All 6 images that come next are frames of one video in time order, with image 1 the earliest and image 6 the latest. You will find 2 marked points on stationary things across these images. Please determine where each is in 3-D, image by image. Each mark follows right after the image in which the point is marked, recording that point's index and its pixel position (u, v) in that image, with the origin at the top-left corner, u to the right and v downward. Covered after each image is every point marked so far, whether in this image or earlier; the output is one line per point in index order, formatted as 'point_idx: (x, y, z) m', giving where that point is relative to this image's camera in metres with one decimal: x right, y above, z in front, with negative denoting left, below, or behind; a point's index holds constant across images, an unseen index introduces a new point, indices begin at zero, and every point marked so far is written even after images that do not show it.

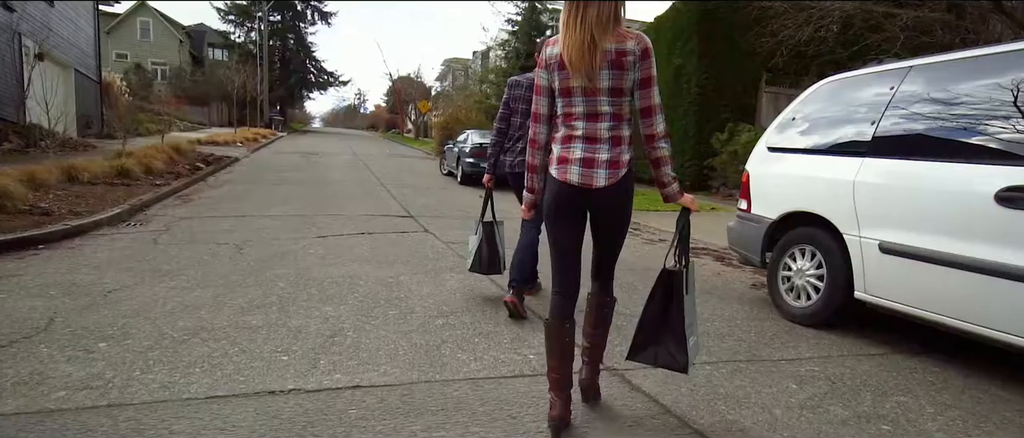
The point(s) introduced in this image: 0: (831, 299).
0: (+2.4, -0.6, +4.4) m
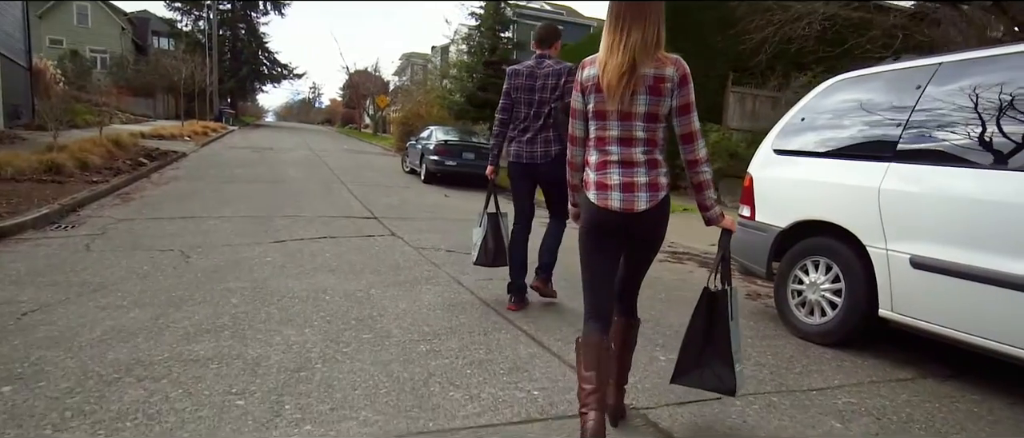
0: (+2.3, -0.7, +4.1) m
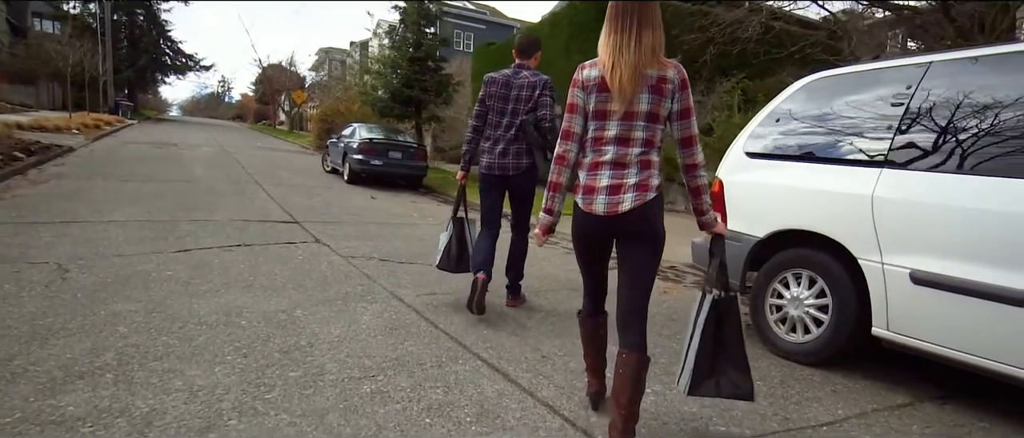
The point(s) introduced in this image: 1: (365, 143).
0: (+2.0, -0.7, +3.7) m
1: (-3.6, +1.9, +14.5) m
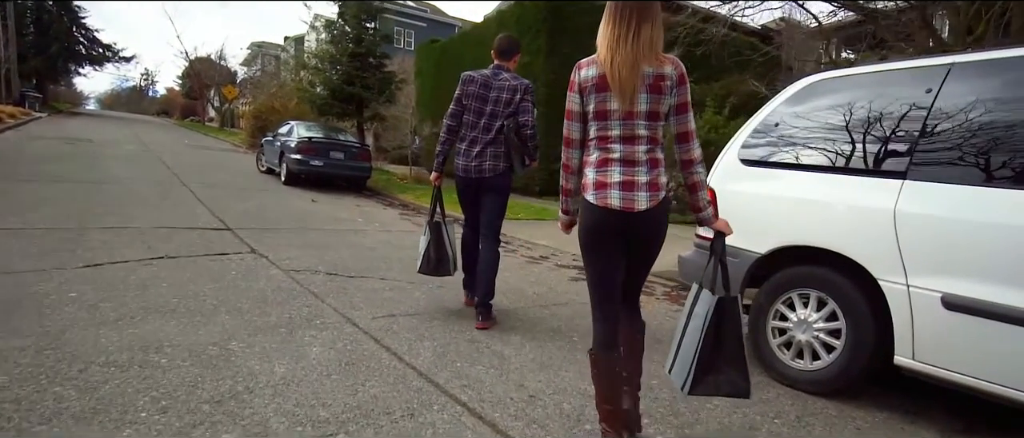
0: (+1.9, -0.8, +3.4) m
1: (-4.7, +1.8, +13.6) m
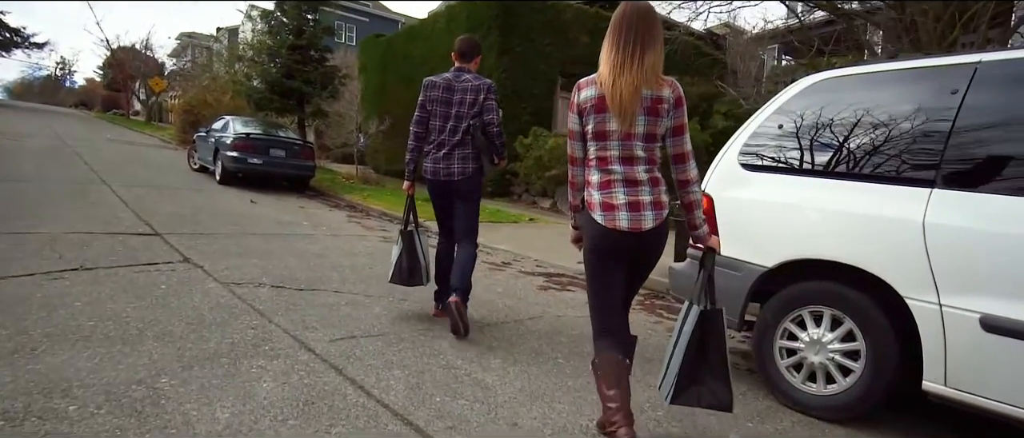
0: (+1.9, -0.9, +3.1) m
1: (-5.7, +1.7, +12.6) m
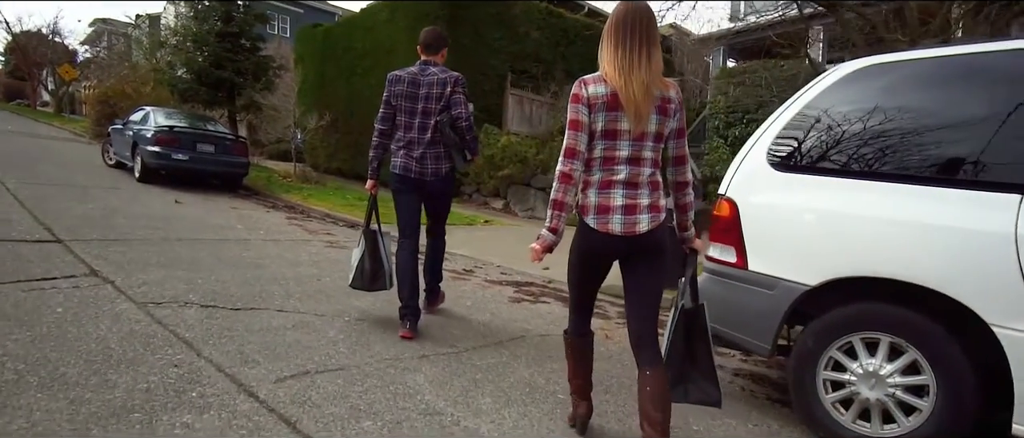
0: (+1.9, -0.9, +2.6) m
1: (-6.6, +1.7, +11.3) m
